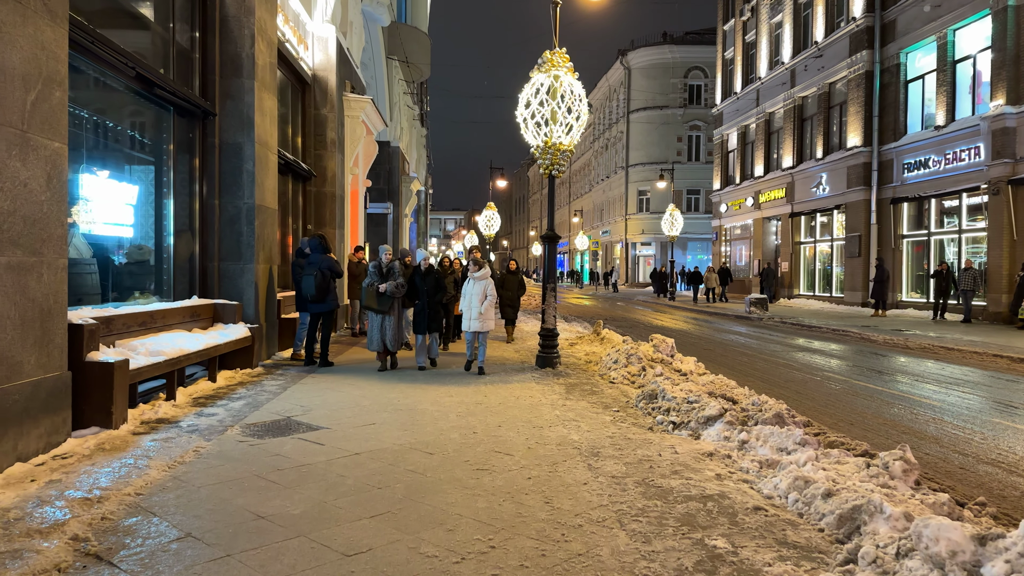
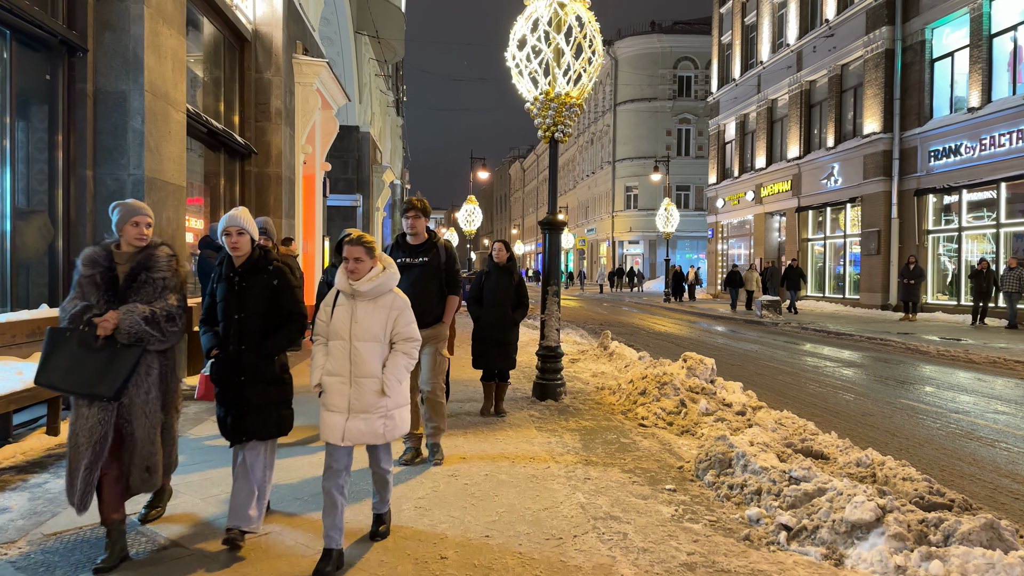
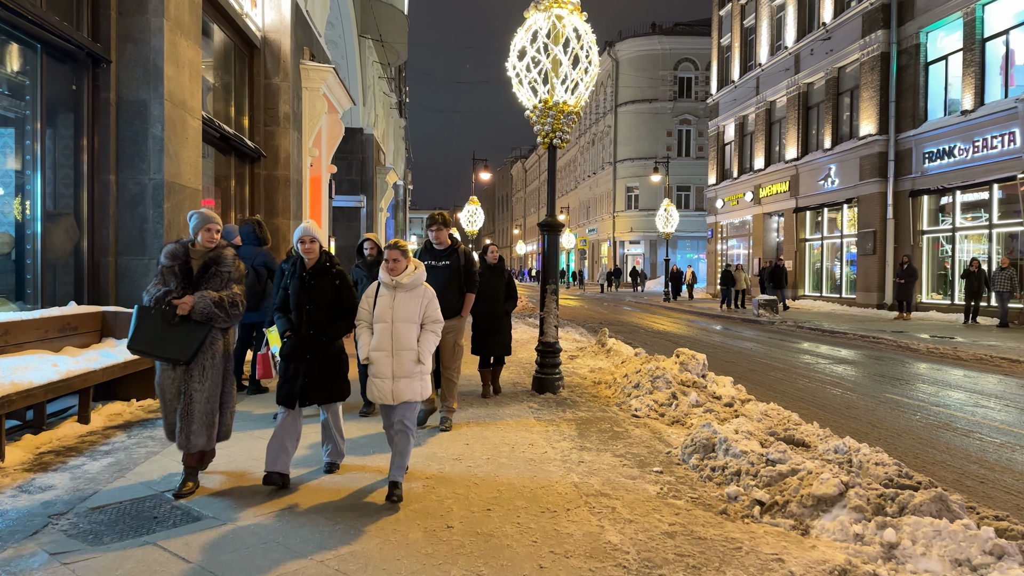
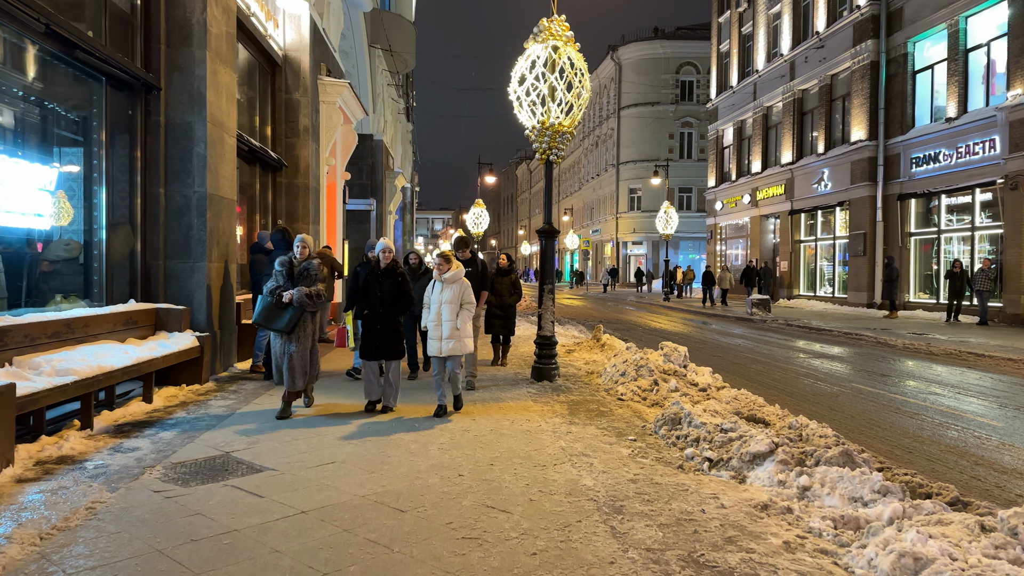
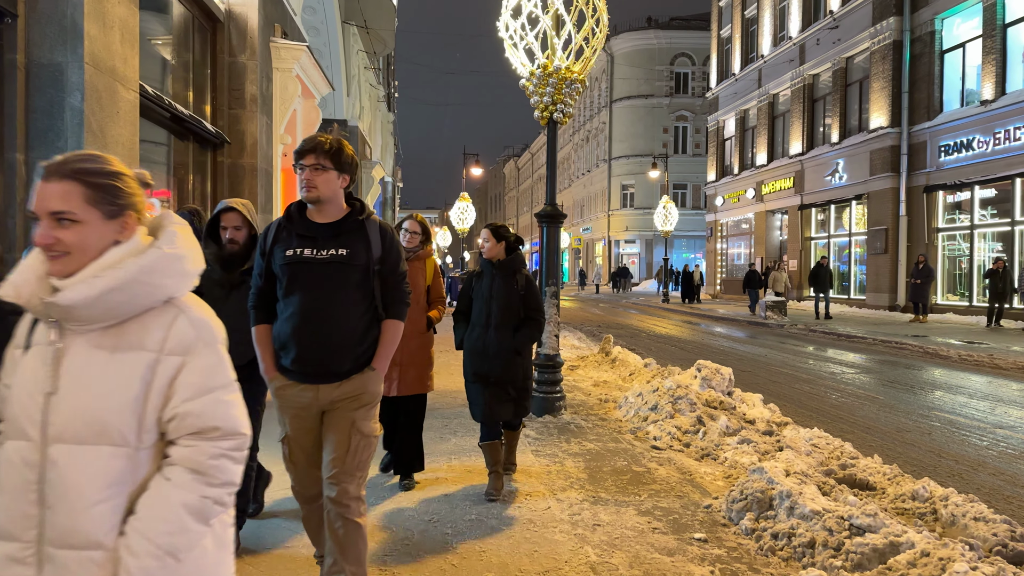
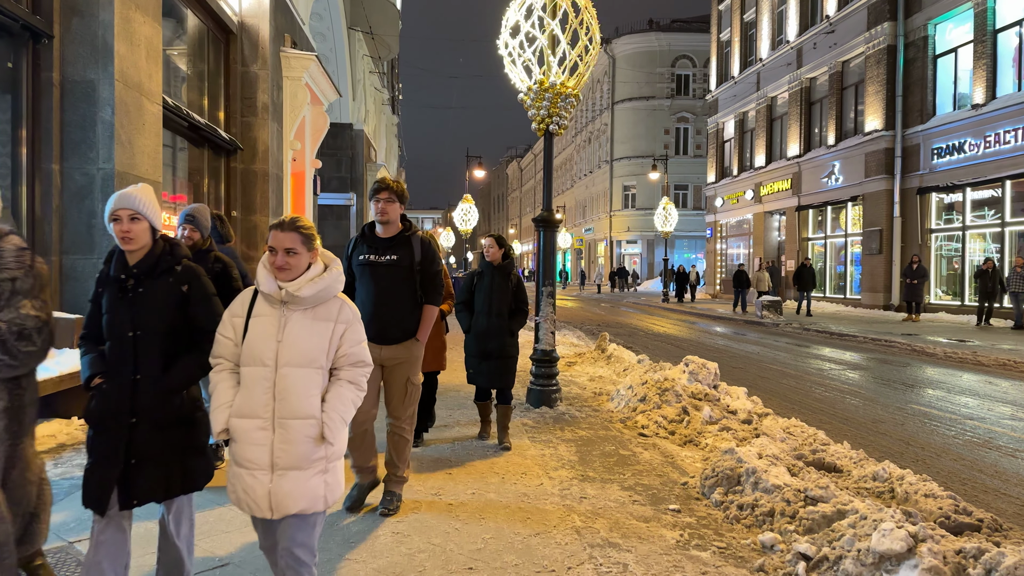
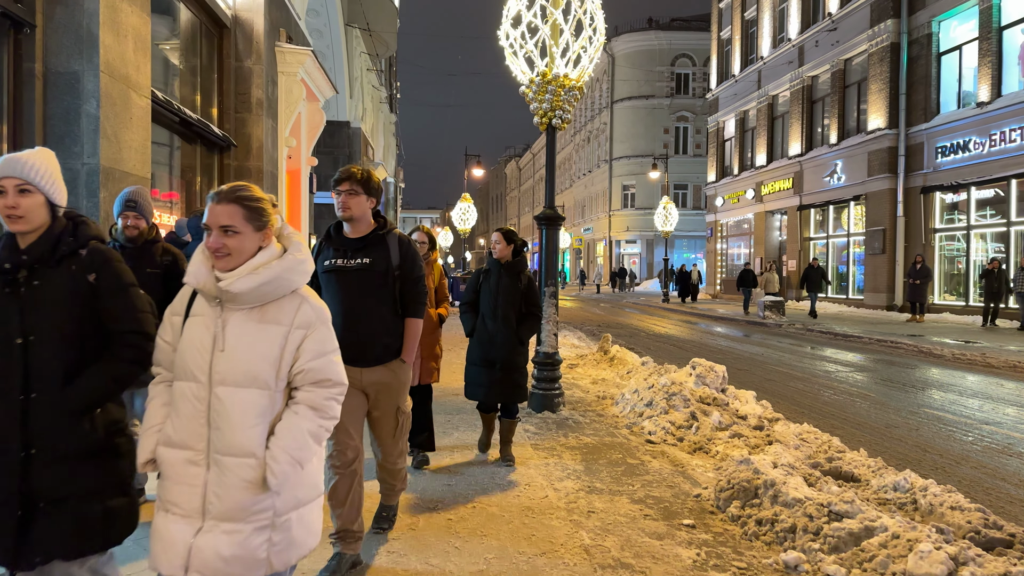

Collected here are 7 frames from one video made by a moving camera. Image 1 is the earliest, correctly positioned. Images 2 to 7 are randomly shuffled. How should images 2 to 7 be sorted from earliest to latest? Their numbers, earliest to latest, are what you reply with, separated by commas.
4, 3, 2, 6, 7, 5
